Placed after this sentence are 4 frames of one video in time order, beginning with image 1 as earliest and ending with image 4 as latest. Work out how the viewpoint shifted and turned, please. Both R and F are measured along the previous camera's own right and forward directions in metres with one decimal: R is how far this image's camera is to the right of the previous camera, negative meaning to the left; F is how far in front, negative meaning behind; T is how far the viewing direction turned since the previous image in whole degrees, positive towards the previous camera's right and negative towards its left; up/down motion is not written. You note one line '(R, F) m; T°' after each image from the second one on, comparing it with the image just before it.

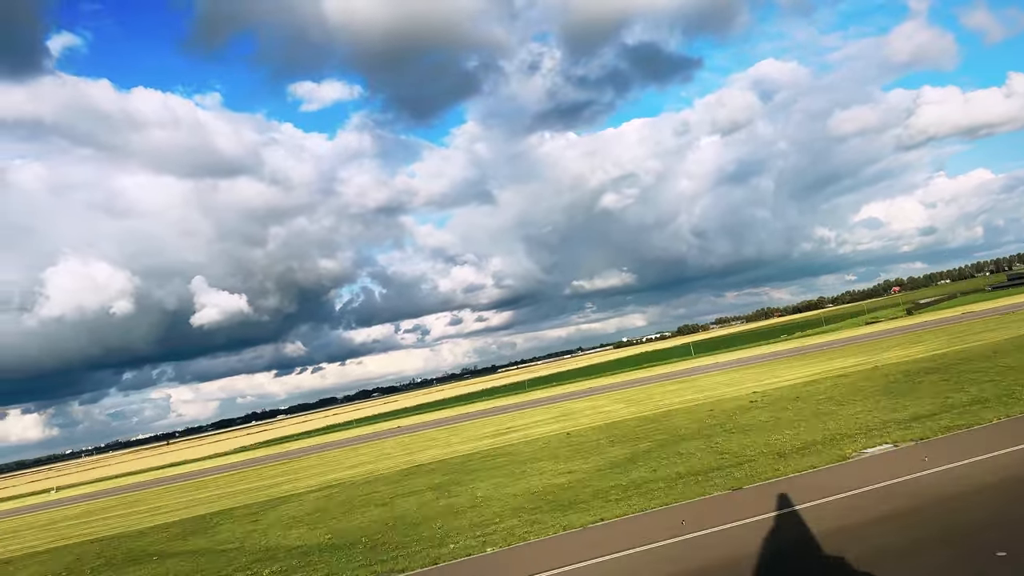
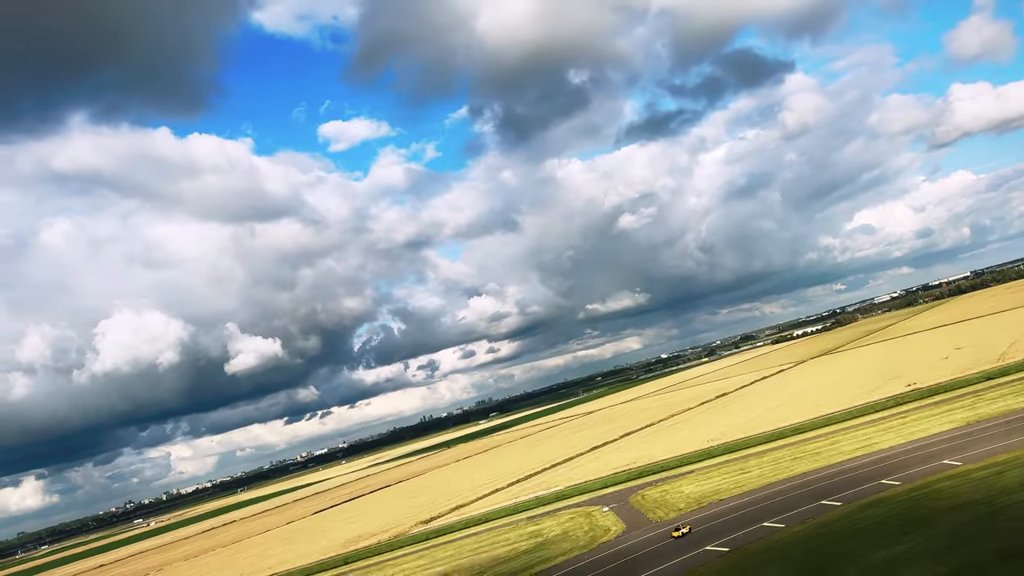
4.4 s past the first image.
(-72.3, -0.5) m; +1°
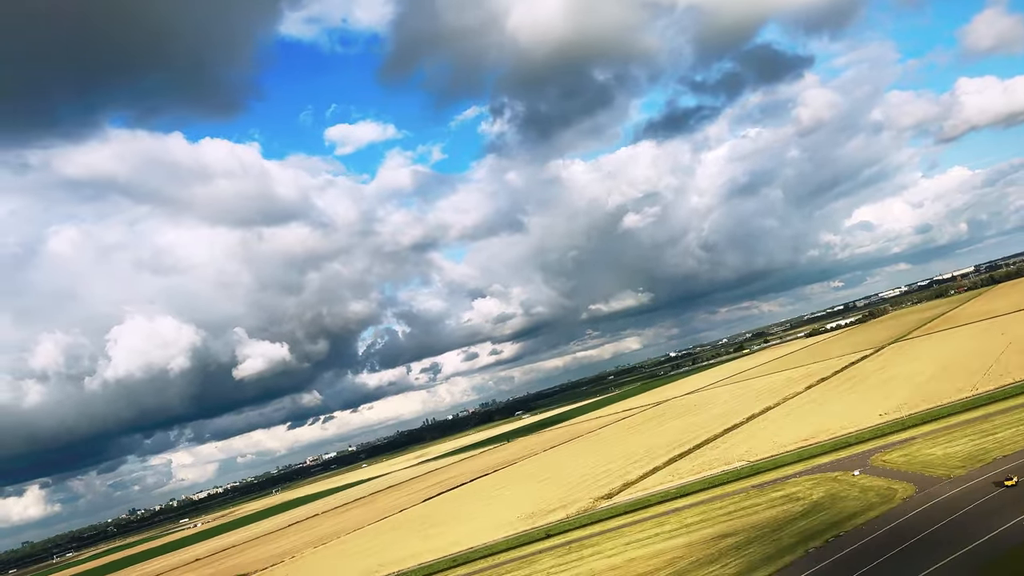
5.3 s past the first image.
(-16.0, -0.4) m; 0°
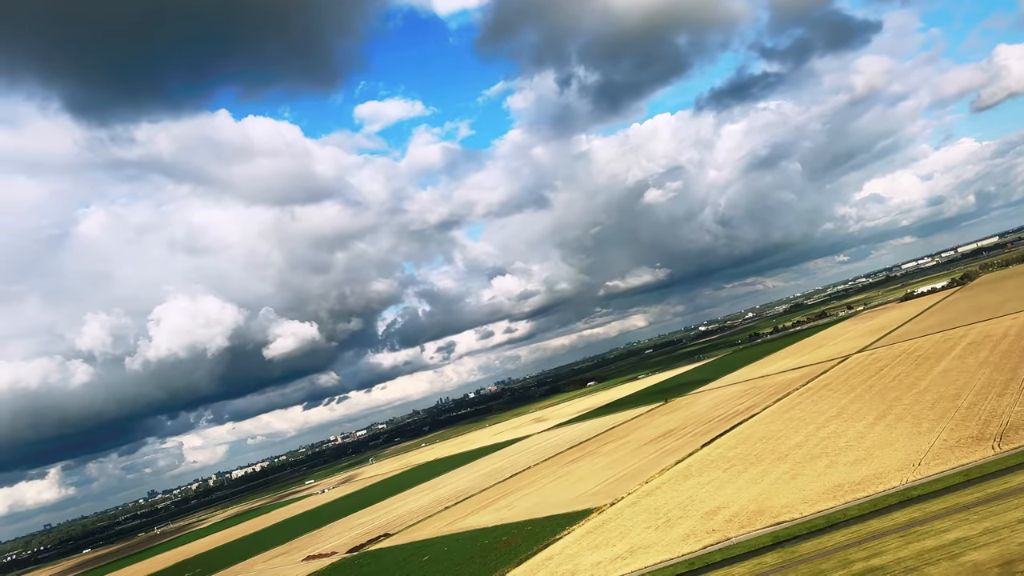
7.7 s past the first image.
(-42.7, -1.3) m; -1°
